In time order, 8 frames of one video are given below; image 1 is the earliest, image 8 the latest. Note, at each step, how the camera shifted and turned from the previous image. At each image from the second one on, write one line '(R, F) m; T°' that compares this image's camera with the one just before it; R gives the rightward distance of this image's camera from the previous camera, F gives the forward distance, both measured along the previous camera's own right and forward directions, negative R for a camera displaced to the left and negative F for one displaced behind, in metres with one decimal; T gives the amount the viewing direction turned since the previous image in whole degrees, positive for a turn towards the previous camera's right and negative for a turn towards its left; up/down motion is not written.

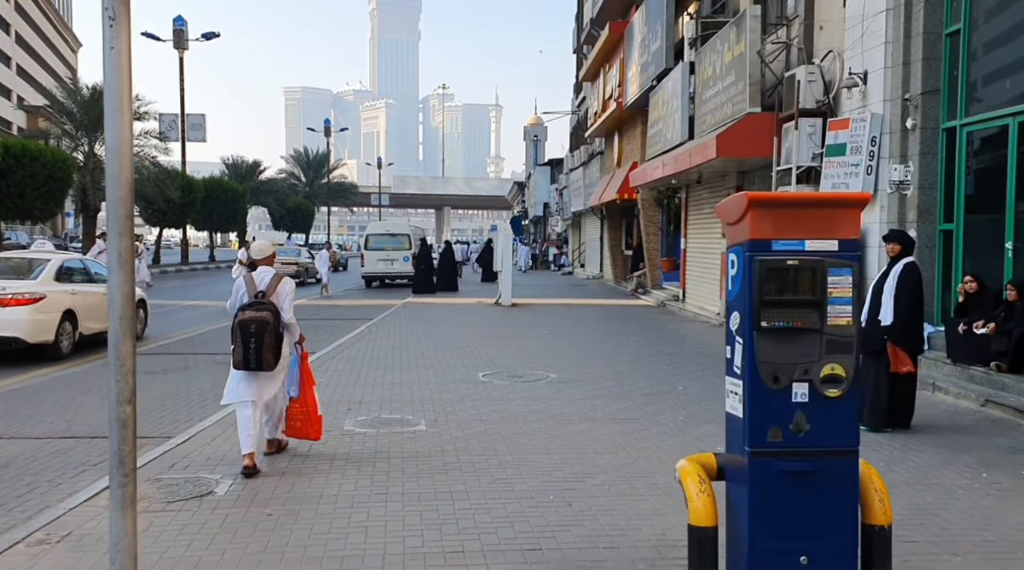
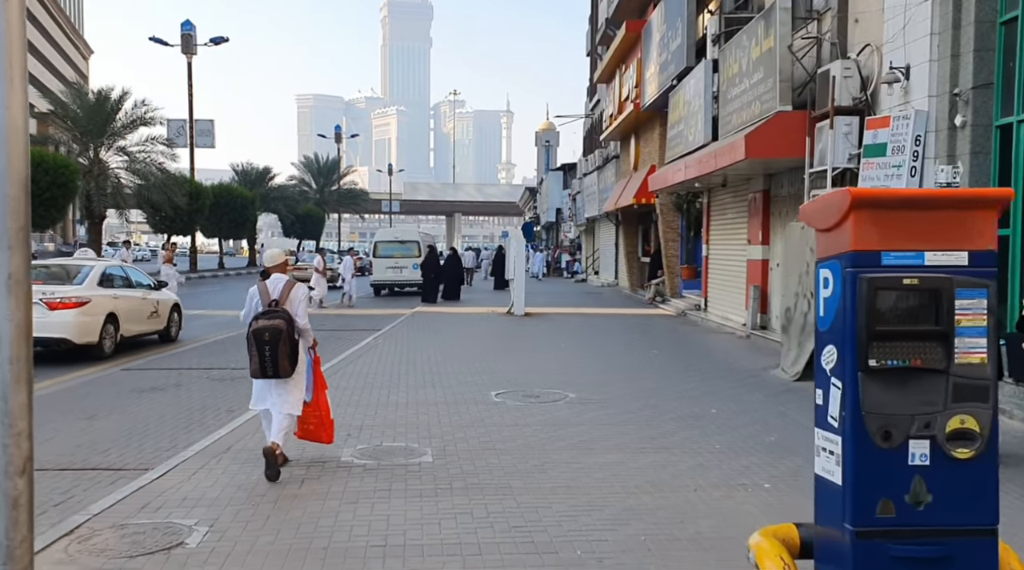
(0.0, +0.8) m; -1°
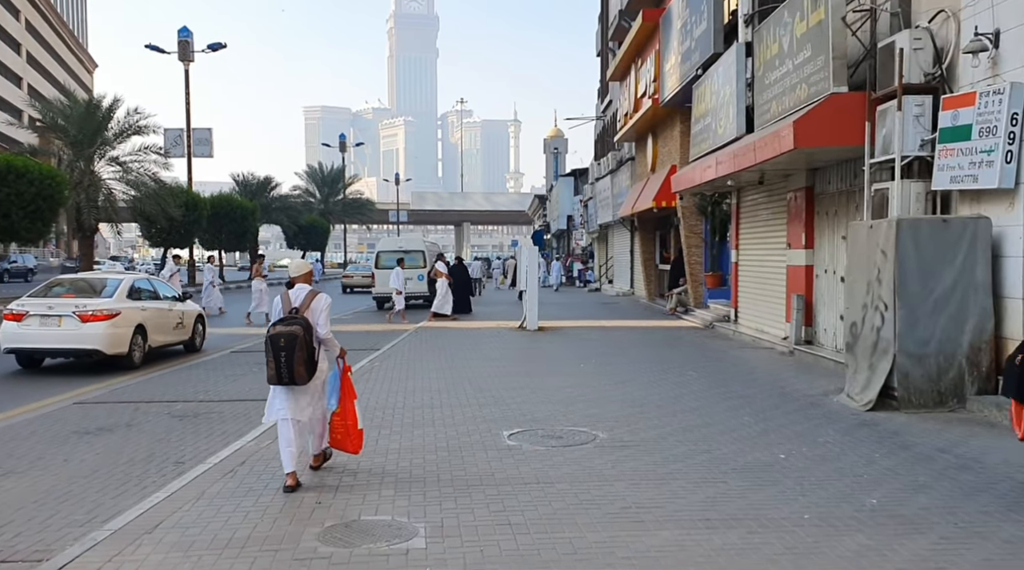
(0.0, +1.8) m; -1°
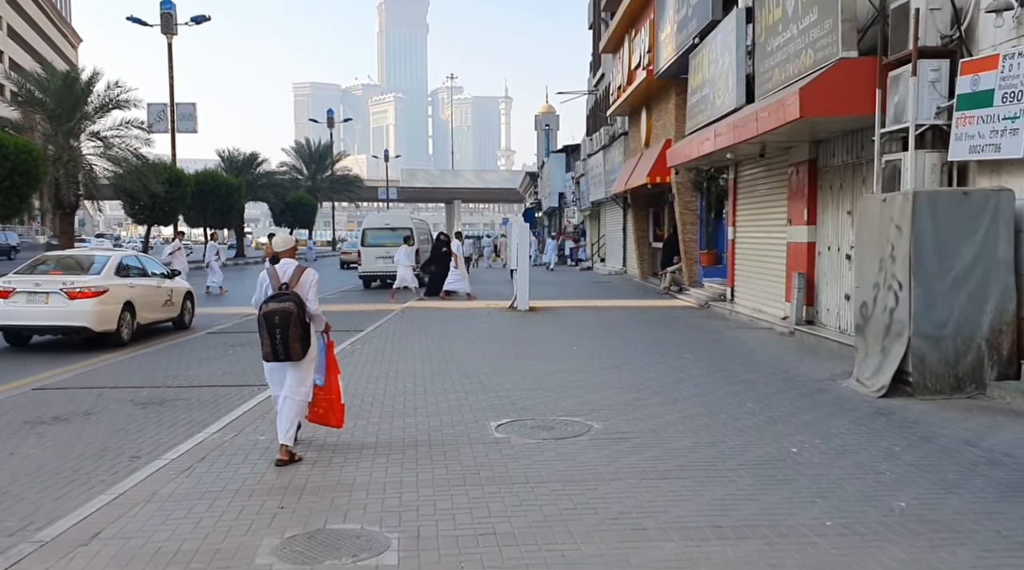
(0.0, +0.7) m; +1°
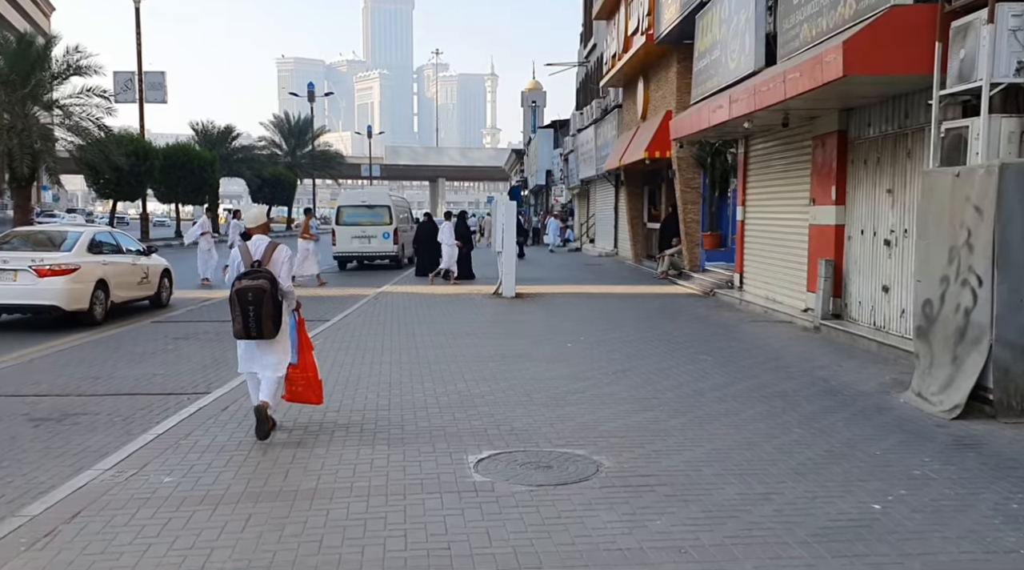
(0.0, +1.7) m; +1°
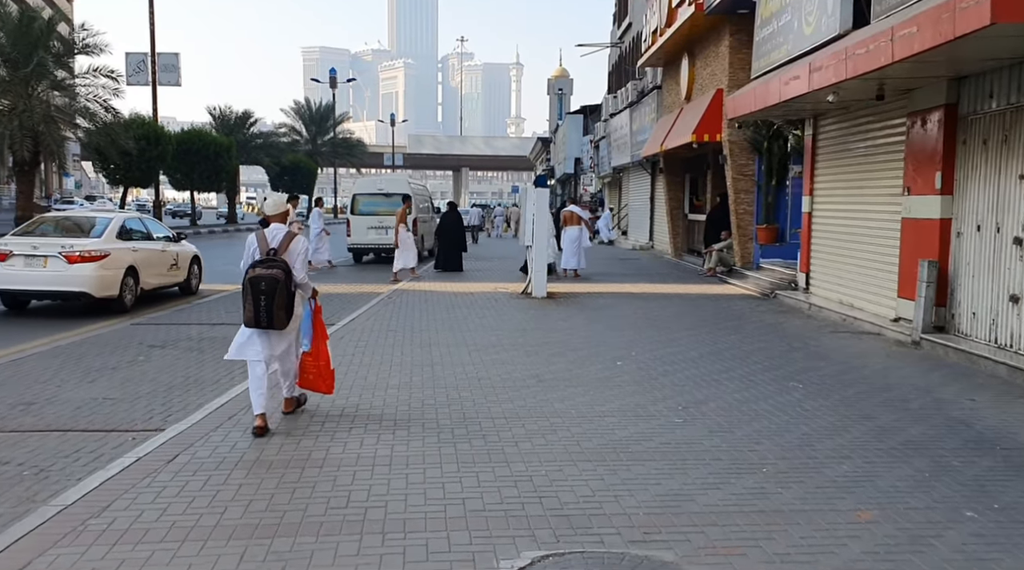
(-0.1, +2.0) m; -1°
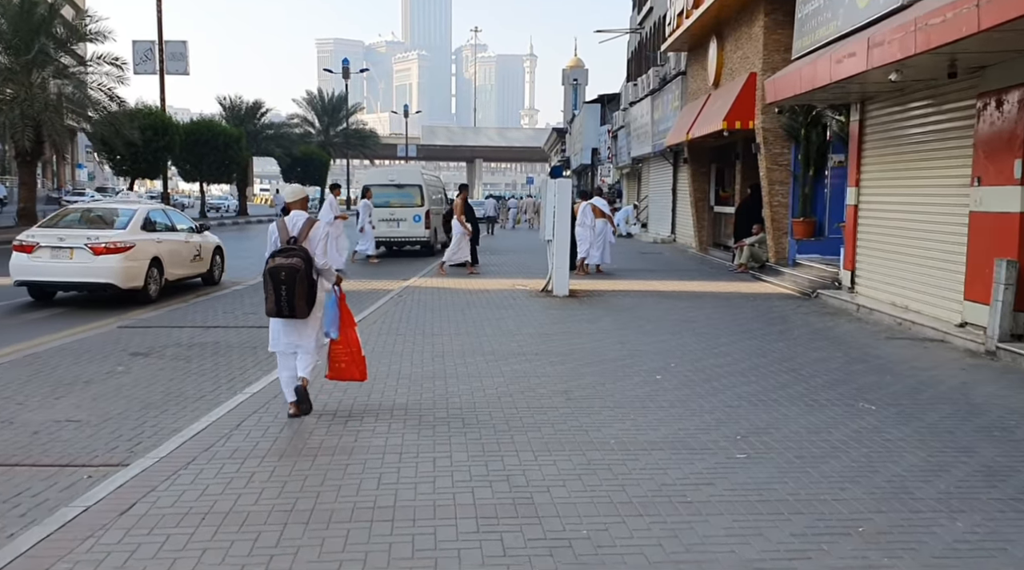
(-0.1, +1.1) m; -1°
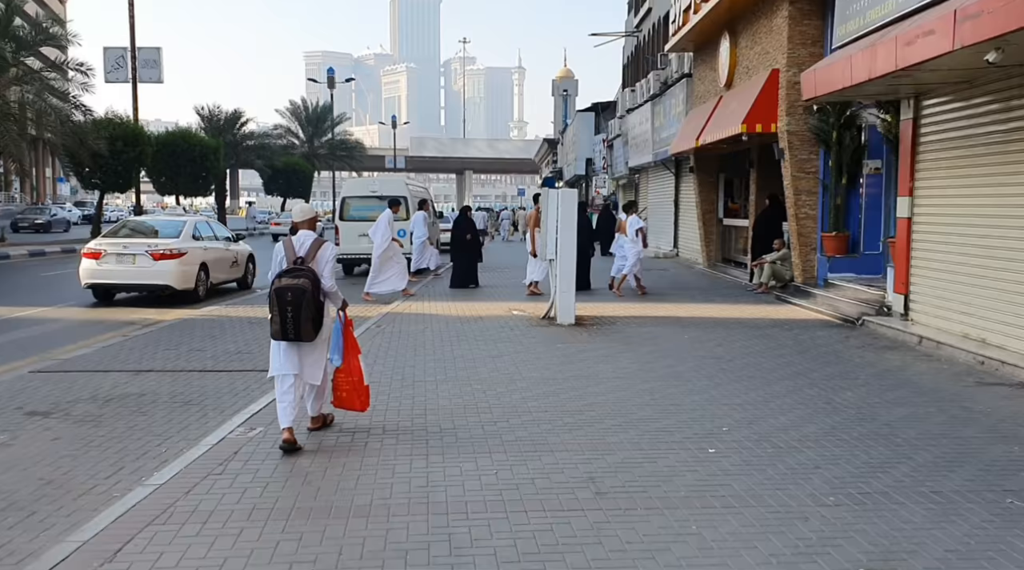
(-0.1, +2.0) m; +1°
